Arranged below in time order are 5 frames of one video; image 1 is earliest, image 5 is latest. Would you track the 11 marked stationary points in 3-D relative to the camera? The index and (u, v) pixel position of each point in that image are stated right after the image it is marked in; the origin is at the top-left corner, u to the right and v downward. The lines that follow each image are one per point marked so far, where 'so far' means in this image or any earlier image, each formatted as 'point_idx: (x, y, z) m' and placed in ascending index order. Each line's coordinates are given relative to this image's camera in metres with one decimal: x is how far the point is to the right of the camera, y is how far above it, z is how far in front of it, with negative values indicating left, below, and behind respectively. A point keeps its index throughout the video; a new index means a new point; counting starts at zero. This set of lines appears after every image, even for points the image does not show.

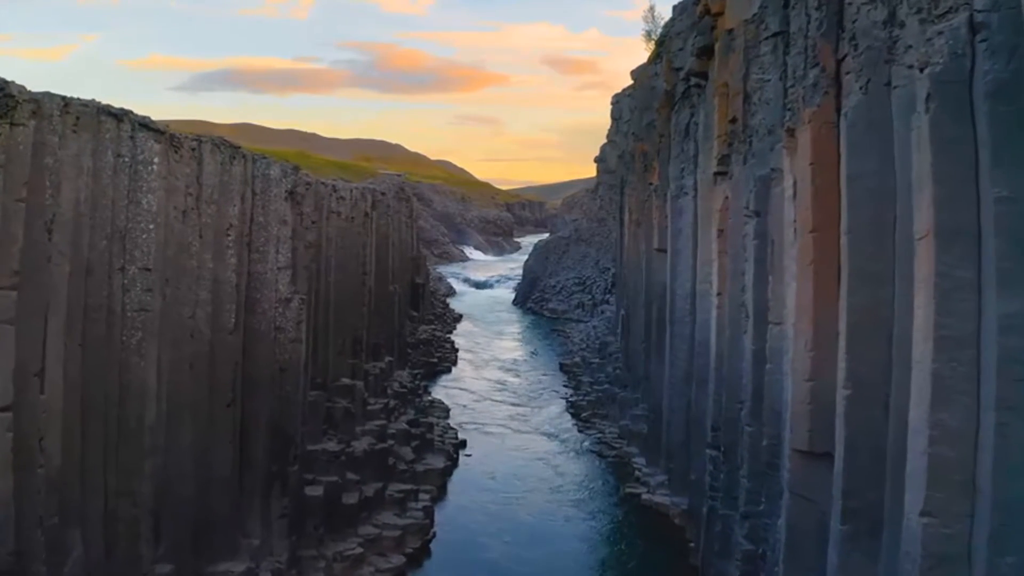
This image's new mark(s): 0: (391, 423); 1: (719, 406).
0: (-2.1, -2.3, +16.8) m
1: (+2.6, -1.5, +12.4) m
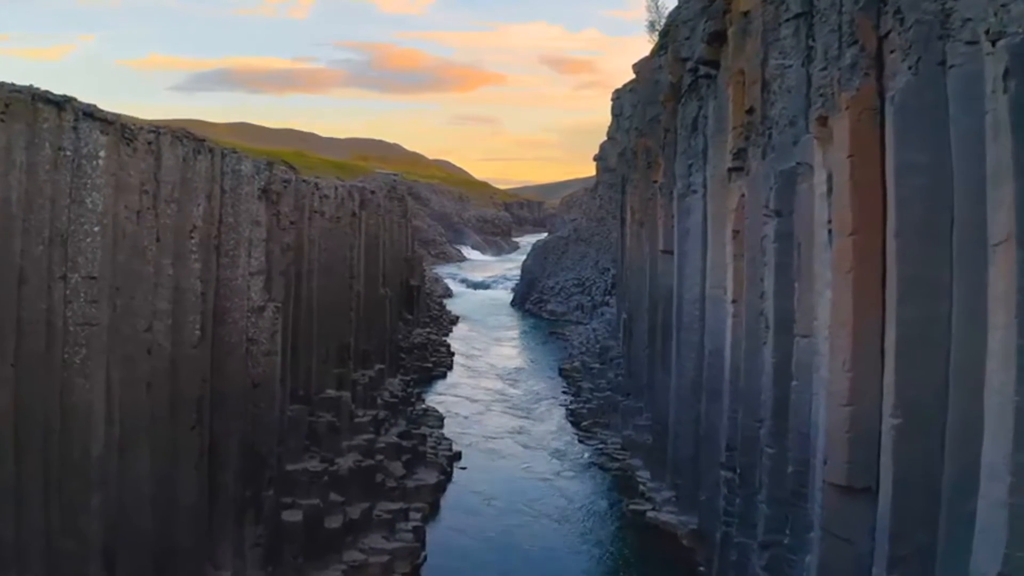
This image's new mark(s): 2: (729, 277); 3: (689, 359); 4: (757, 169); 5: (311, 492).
0: (-2.1, -2.4, +15.7) m
1: (+2.6, -1.6, +11.4) m
2: (+2.6, +0.1, +11.6) m
3: (+2.7, -1.1, +14.9) m
4: (+2.7, +1.3, +10.7) m
5: (-2.6, -2.6, +12.5) m
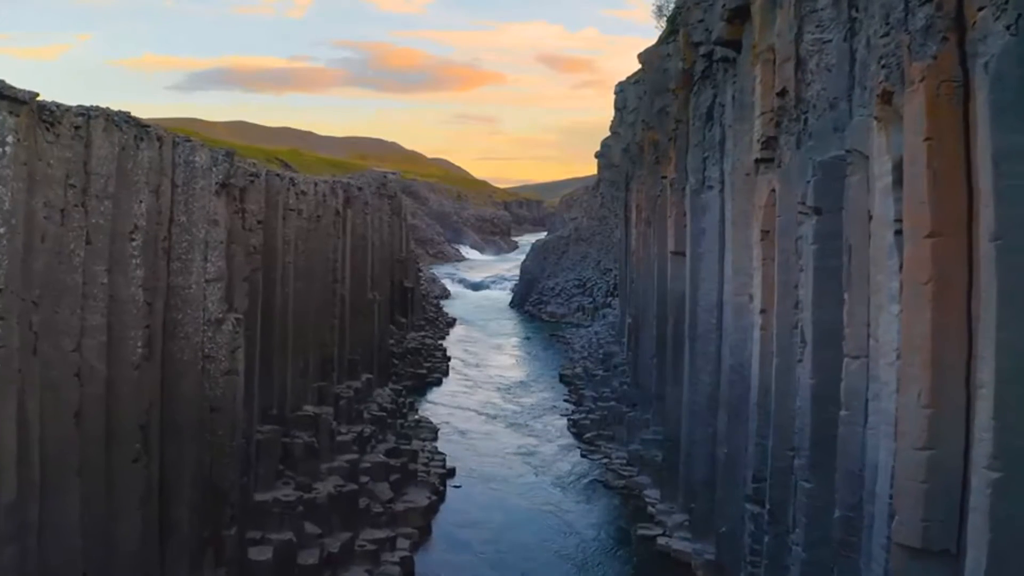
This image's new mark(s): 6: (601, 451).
0: (-2.1, -2.5, +14.3) m
1: (+2.5, -1.7, +10.0) m
2: (+2.5, 0.0, +10.2) m
3: (+2.7, -1.2, +13.5) m
4: (+2.7, +1.2, +9.3) m
5: (-2.6, -2.7, +11.1) m
6: (+1.8, -3.2, +19.3) m
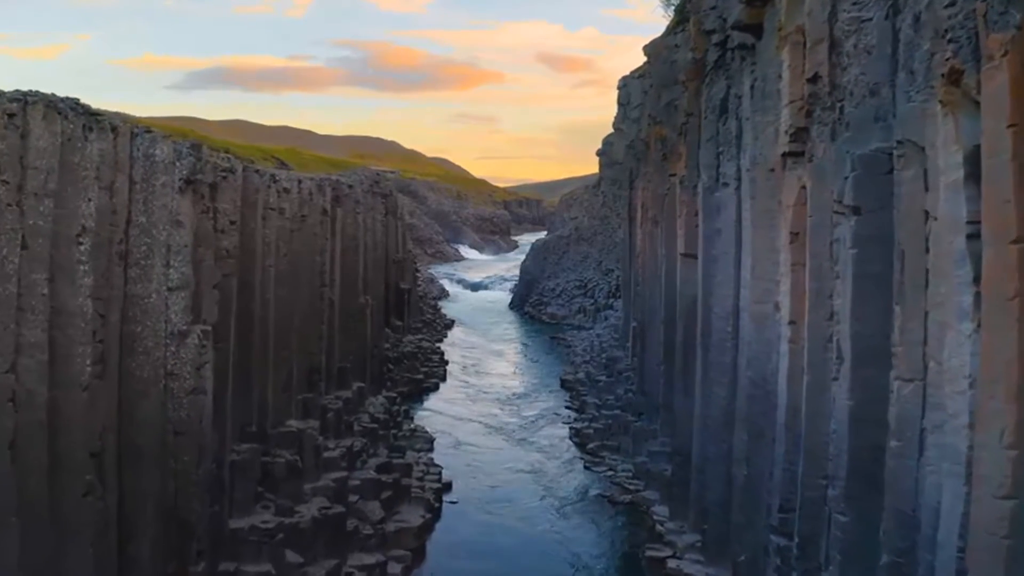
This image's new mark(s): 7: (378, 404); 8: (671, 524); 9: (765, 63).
0: (-2.2, -2.5, +13.3) m
1: (+2.5, -1.7, +9.0) m
2: (+2.5, 0.0, +9.2) m
3: (+2.7, -1.2, +12.5) m
4: (+2.7, +1.1, +8.4) m
5: (-2.6, -2.8, +10.1) m
6: (+1.8, -3.3, +18.4) m
7: (-2.4, -2.1, +17.7) m
8: (+2.4, -3.5, +14.5) m
9: (+2.6, +2.3, +10.2) m
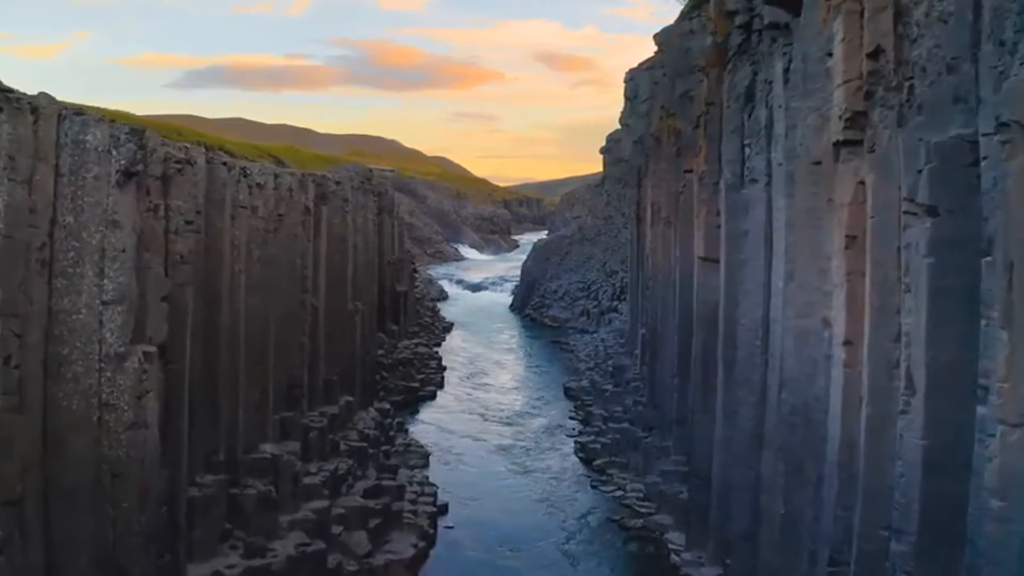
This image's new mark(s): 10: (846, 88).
0: (-2.1, -2.6, +12.0) m
1: (+2.6, -1.8, +7.6) m
2: (+2.6, -0.1, +7.8) m
3: (+2.7, -1.3, +11.2) m
4: (+2.7, +1.0, +7.0) m
5: (-2.6, -2.9, +8.8) m
6: (+1.8, -3.4, +17.0) m
7: (-2.4, -2.2, +16.4) m
8: (+2.4, -3.6, +13.2) m
9: (+2.7, +2.2, +8.8) m
10: (+2.6, +1.6, +7.6) m
